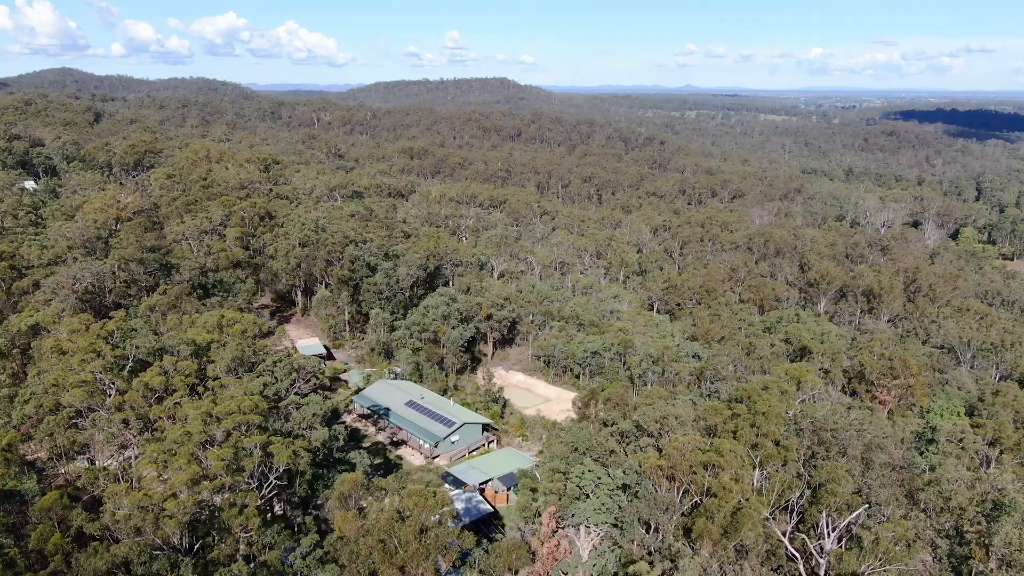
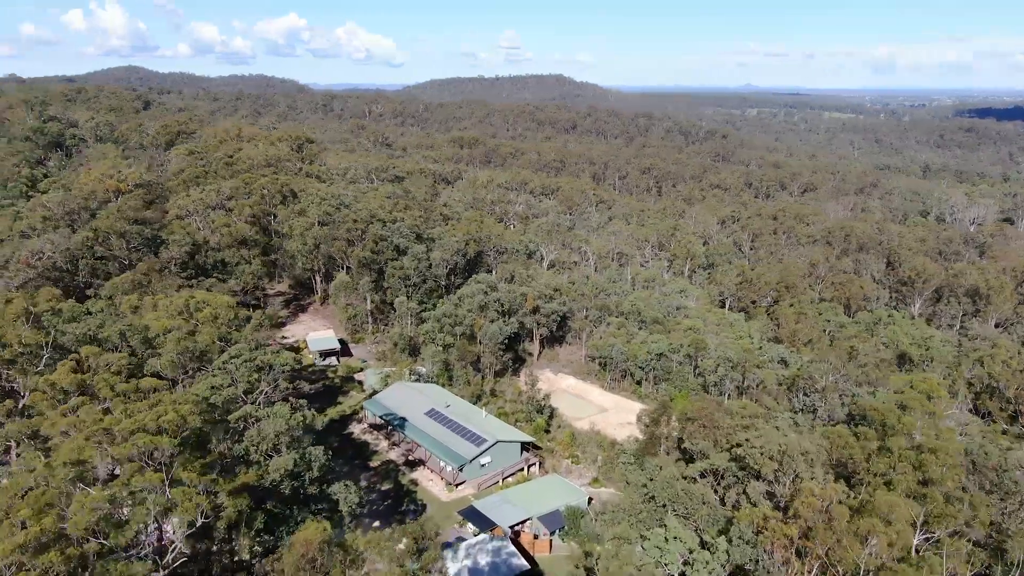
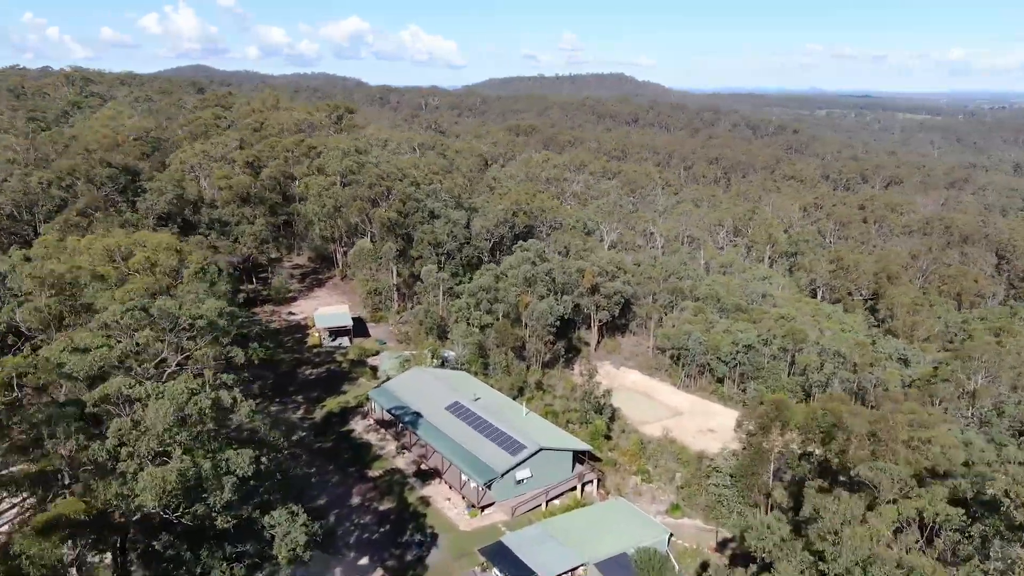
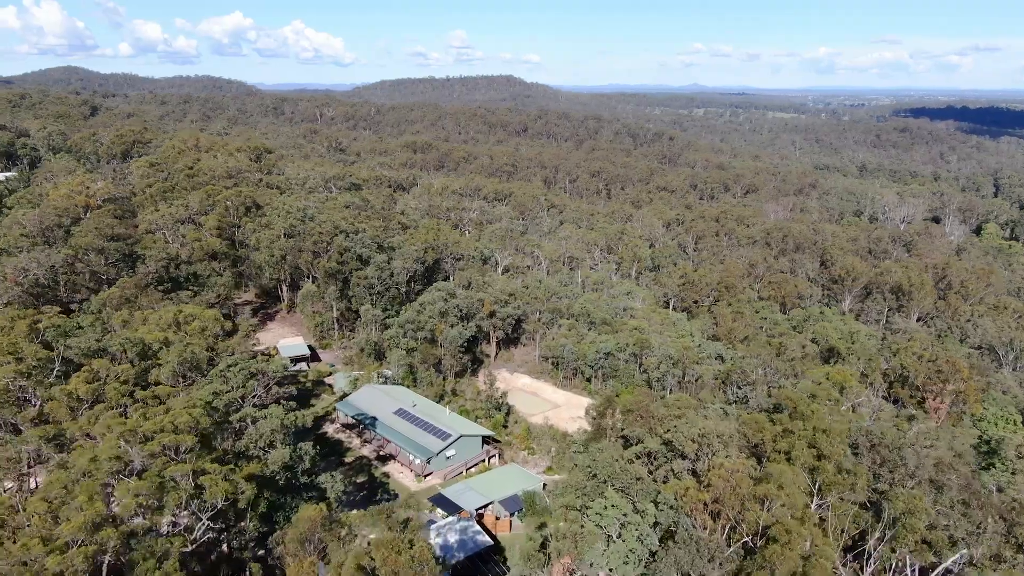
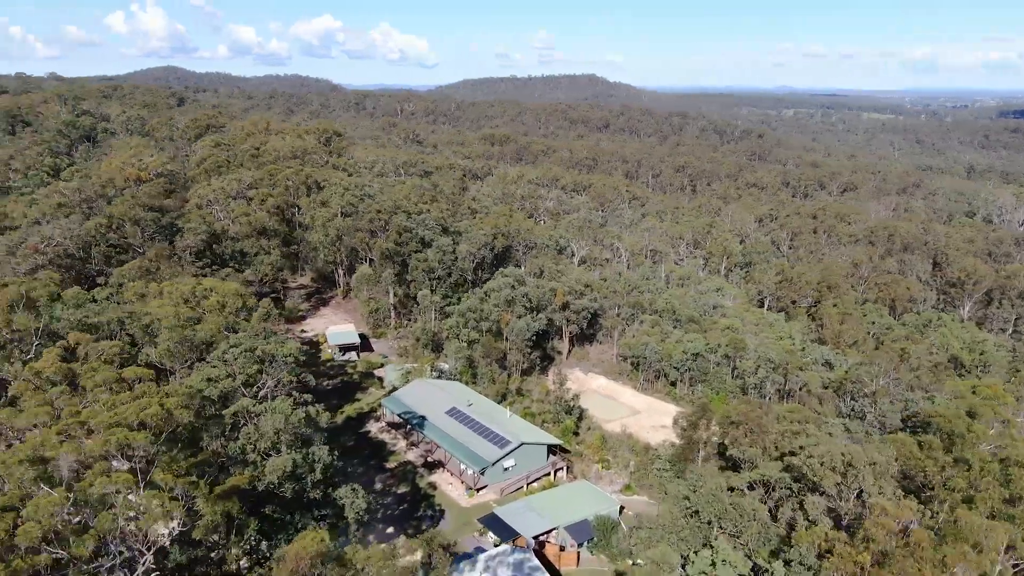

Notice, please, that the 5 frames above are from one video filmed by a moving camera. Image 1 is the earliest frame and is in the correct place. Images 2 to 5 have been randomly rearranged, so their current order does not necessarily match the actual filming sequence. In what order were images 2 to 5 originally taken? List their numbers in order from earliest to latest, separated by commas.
4, 2, 5, 3
